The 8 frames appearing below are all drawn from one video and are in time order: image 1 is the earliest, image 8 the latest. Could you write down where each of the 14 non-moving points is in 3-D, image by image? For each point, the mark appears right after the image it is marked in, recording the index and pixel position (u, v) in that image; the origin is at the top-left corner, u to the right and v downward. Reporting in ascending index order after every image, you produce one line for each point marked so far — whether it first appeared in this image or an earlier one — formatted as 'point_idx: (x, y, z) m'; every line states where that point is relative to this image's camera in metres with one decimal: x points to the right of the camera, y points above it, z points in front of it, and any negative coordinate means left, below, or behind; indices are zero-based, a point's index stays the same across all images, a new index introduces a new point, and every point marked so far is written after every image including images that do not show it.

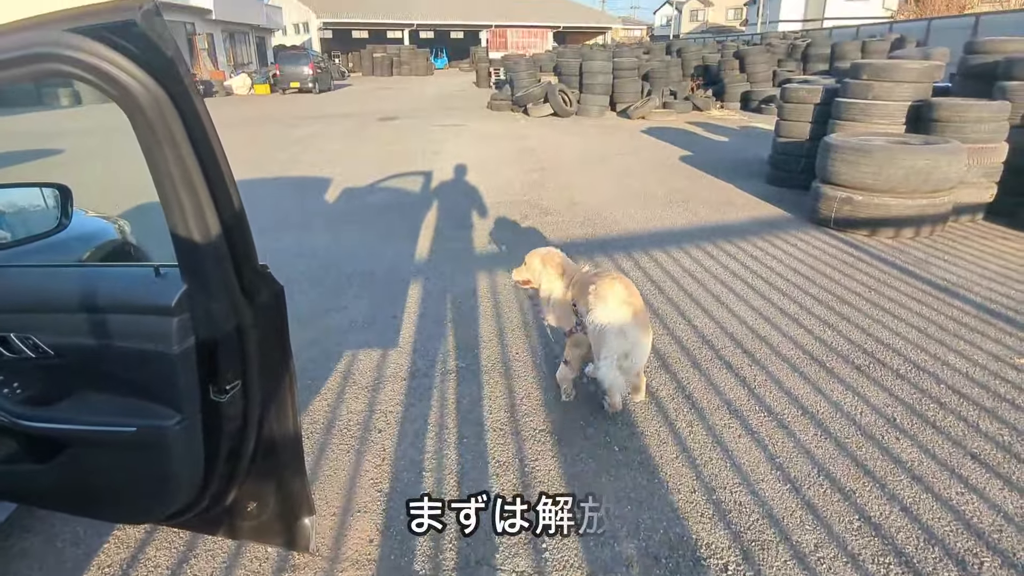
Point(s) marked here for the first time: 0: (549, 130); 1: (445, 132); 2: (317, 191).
0: (+0.9, +3.9, +15.5) m
1: (-1.8, +4.1, +16.3) m
2: (-2.9, +1.5, +9.3) m
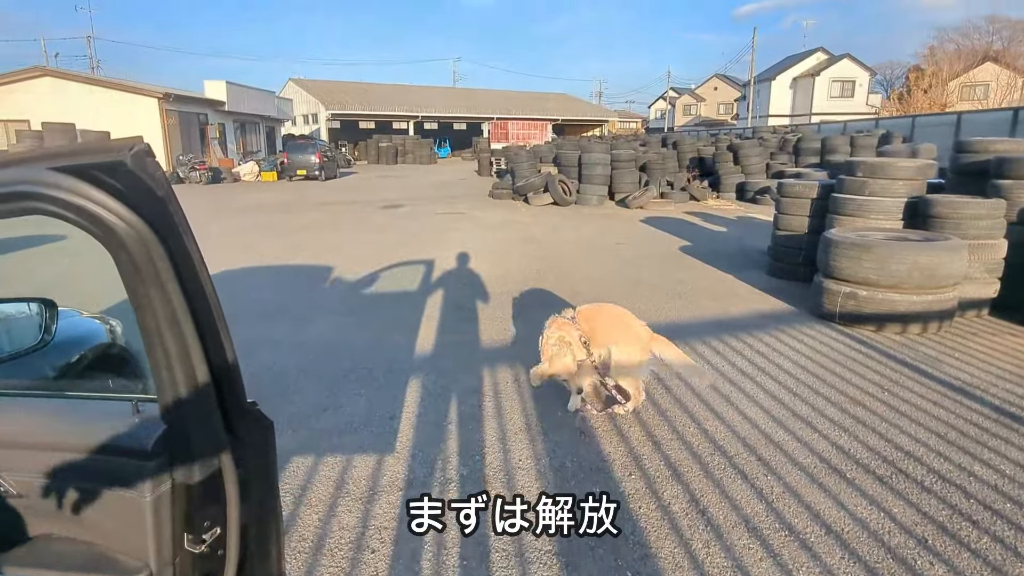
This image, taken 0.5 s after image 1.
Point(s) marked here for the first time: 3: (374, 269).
0: (+0.9, +1.7, +15.7) m
1: (-1.7, +1.8, +16.6) m
2: (-2.9, +0.1, +9.3) m
3: (-2.3, +0.3, +10.2) m
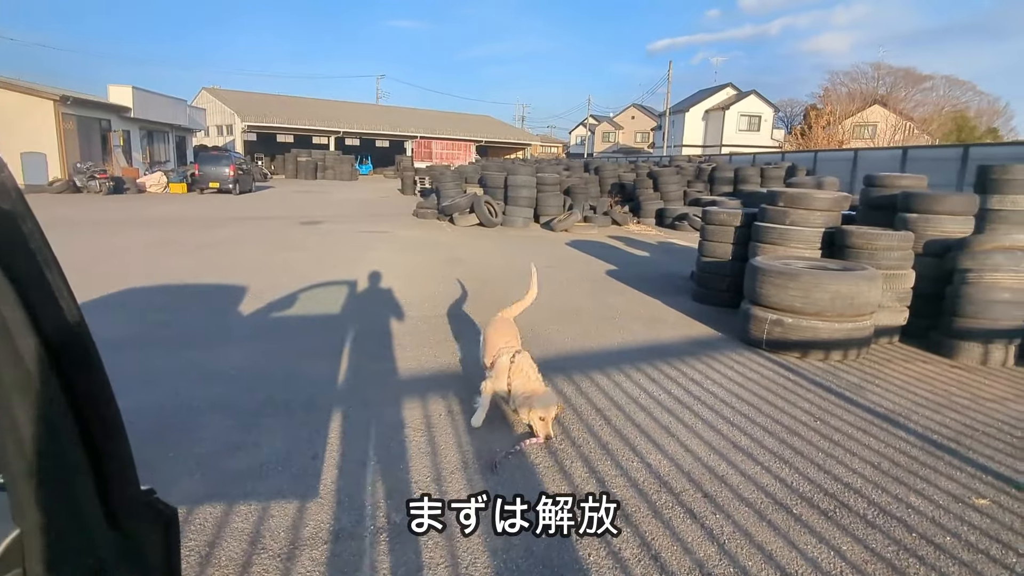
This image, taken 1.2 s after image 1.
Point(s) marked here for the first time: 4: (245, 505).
0: (-0.9, +1.2, +15.5) m
1: (-3.7, +1.3, +16.1) m
2: (-3.9, -0.2, +8.7) m
3: (-3.4, 0.0, +9.6) m
4: (-1.5, -1.2, +3.4) m
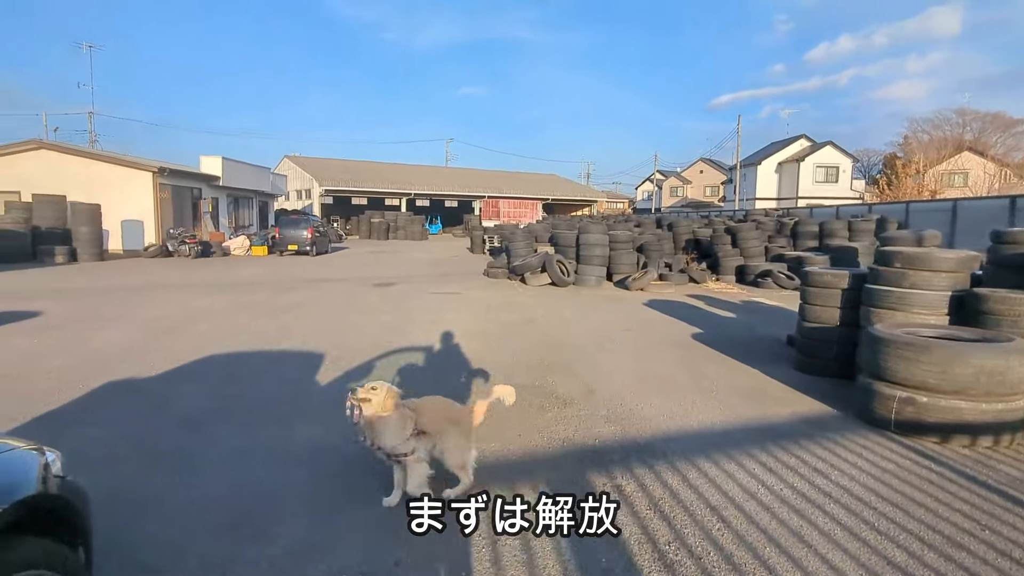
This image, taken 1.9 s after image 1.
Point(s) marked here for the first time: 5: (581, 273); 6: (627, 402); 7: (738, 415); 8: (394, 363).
0: (+0.9, -0.3, +15.2) m
1: (-1.8, -0.3, +16.0) m
2: (-2.8, -1.1, +8.5) m
3: (-2.2, -1.0, +9.4) m
4: (-0.9, -1.7, +3.0) m
5: (+2.0, +0.5, +18.5) m
6: (+1.3, -1.3, +6.9) m
7: (+2.4, -1.3, +6.5) m
8: (-1.7, -1.1, +9.0) m
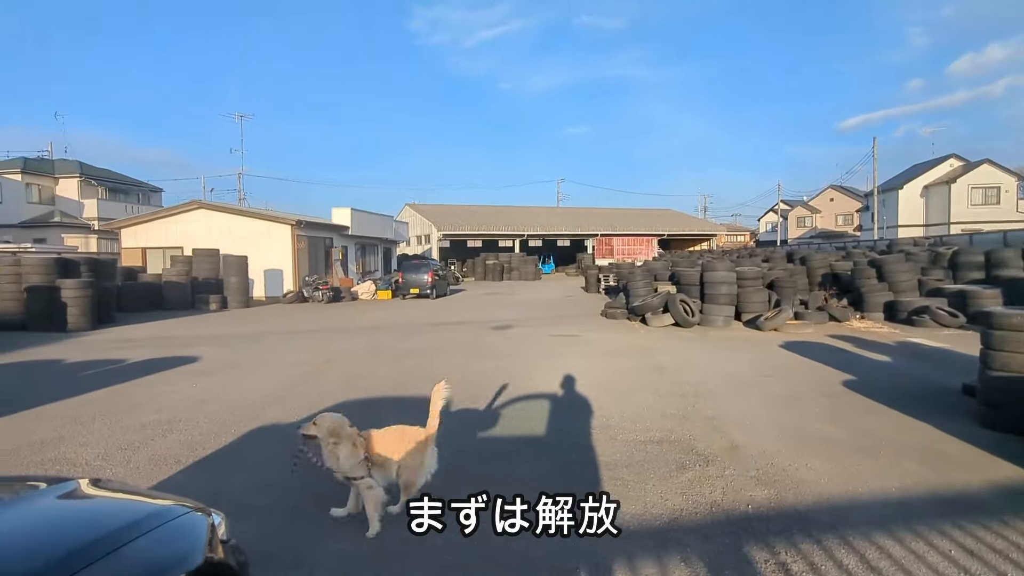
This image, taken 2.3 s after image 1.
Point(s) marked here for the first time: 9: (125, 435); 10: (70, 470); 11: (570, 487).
0: (+3.8, -1.3, +14.4) m
1: (+1.3, -1.4, +15.7) m
2: (-1.0, -1.8, +8.6) m
3: (-0.3, -1.7, +9.3) m
4: (-0.2, -1.9, +2.8) m
5: (+5.5, -0.7, +17.6) m
6: (+2.7, -1.8, +6.3) m
7: (+3.7, -1.7, +5.6) m
8: (+0.1, -1.8, +8.8) m
9: (-5.0, -1.9, +8.0) m
10: (-4.8, -2.0, +6.8) m
11: (+0.6, -1.9, +5.9) m
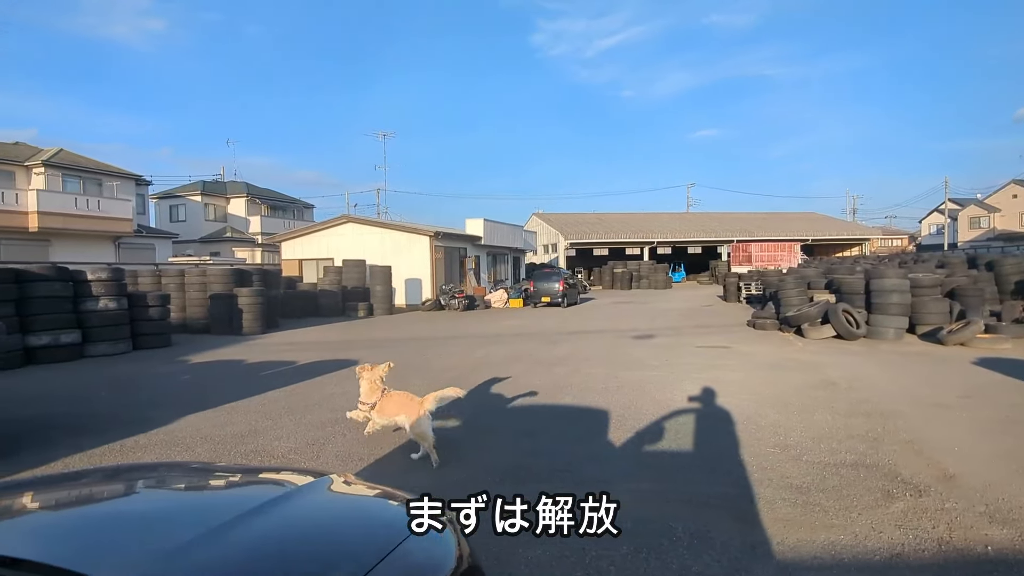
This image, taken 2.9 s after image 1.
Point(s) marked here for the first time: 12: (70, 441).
0: (+7.0, -1.5, +13.3) m
1: (+4.8, -1.6, +15.0) m
2: (+1.2, -1.9, +8.4) m
3: (+2.0, -1.9, +9.0) m
4: (+0.9, -2.0, +2.6) m
5: (+9.3, -0.9, +16.0) m
6: (+4.4, -1.8, +5.4) m
7: (+5.2, -1.8, +4.6) m
8: (+2.3, -1.9, +8.5) m
9: (-2.8, -2.0, +8.6) m
10: (-2.9, -2.1, +7.4) m
11: (+2.2, -1.9, +5.5) m
12: (-5.8, -2.0, +8.2) m
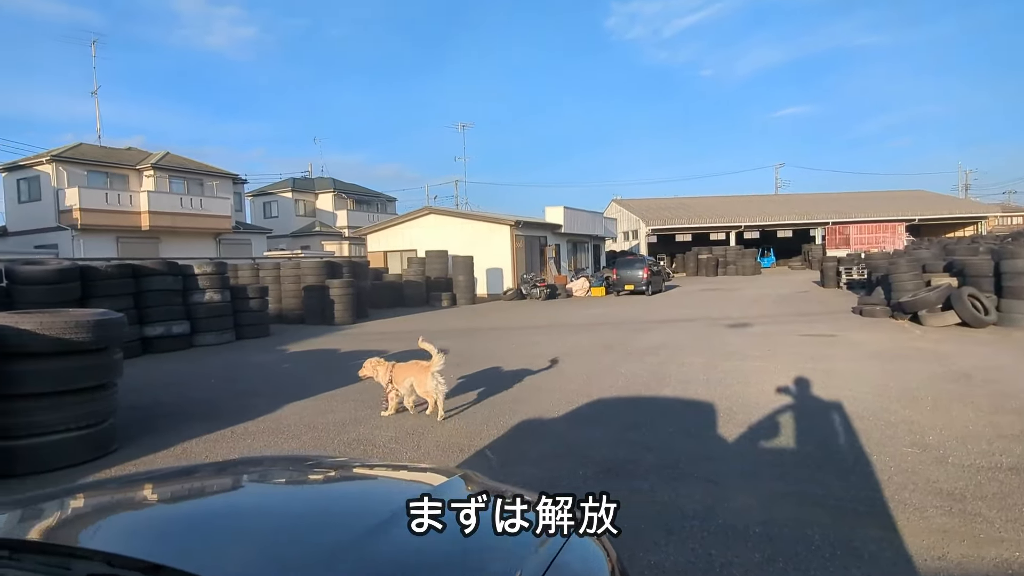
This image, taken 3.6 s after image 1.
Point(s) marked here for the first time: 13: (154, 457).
0: (+8.9, -1.1, +12.0) m
1: (+6.9, -1.3, +14.0) m
2: (+2.5, -1.7, +7.9) m
3: (+3.4, -1.6, +8.4) m
4: (+1.5, -1.9, +2.2) m
5: (+11.5, -0.5, +14.4) m
6: (+5.3, -1.7, +4.6) m
7: (+6.0, -1.6, +3.7) m
8: (+3.6, -1.7, +7.8) m
9: (-1.4, -1.8, +8.6) m
10: (-1.7, -1.9, +7.4) m
11: (+3.1, -1.8, +4.9) m
12: (-4.5, -1.9, +8.5) m
13: (-4.0, -1.9, +7.0) m
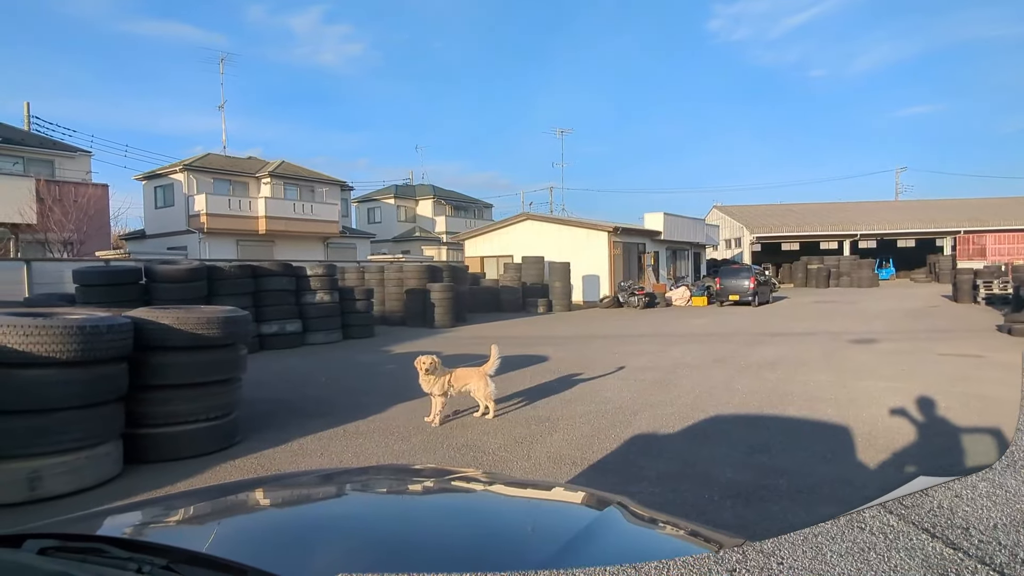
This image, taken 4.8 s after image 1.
0: (+10.8, -1.5, +10.3) m
1: (+9.1, -1.6, +12.6) m
2: (+3.8, -1.8, +7.2) m
3: (+4.8, -1.8, +7.5) m
4: (+2.0, -1.9, +1.6) m
5: (+13.7, -0.9, +12.3) m
6: (+6.1, -1.8, +3.5) m
7: (+6.7, -1.8, +2.5) m
8: (+5.0, -1.8, +6.9) m
9: (0.0, -1.9, +8.4) m
10: (-0.4, -2.0, +7.3) m
11: (+4.0, -1.9, +4.0) m
12: (-3.0, -1.9, +8.8) m
13: (-2.7, -1.9, +7.2) m
